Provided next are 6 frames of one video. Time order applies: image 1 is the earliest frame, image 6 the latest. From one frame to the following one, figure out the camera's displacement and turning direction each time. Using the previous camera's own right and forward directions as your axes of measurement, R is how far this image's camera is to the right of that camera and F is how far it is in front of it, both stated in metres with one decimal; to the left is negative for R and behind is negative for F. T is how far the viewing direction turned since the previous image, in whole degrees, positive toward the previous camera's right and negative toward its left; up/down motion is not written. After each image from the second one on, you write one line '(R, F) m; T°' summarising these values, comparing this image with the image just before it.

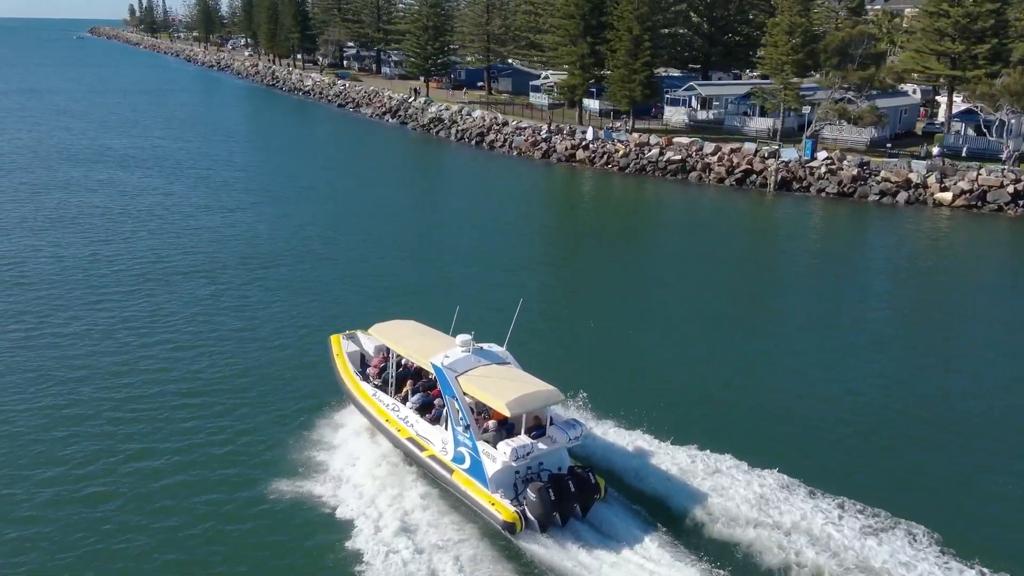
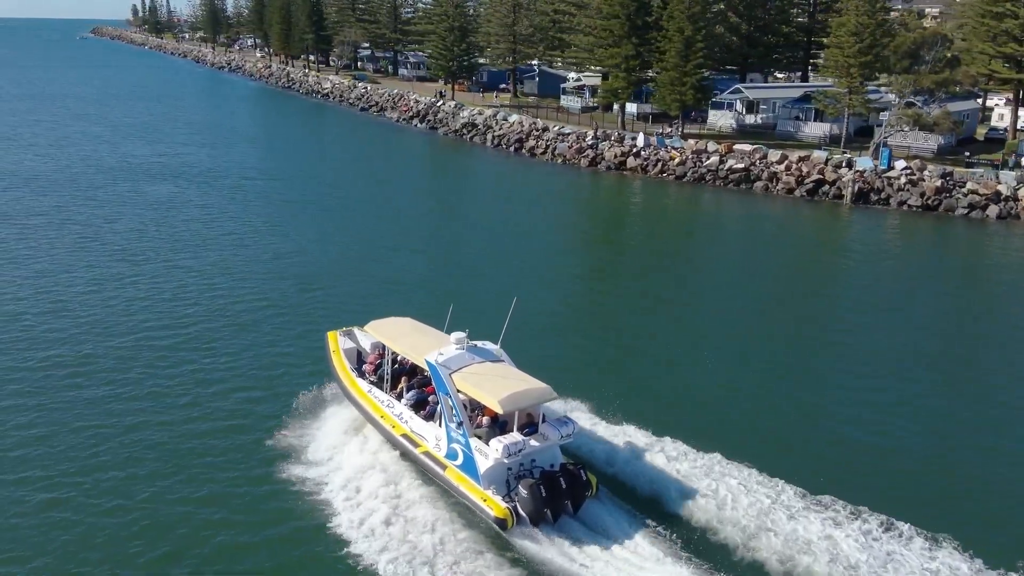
(-2.3, +2.8) m; 0°
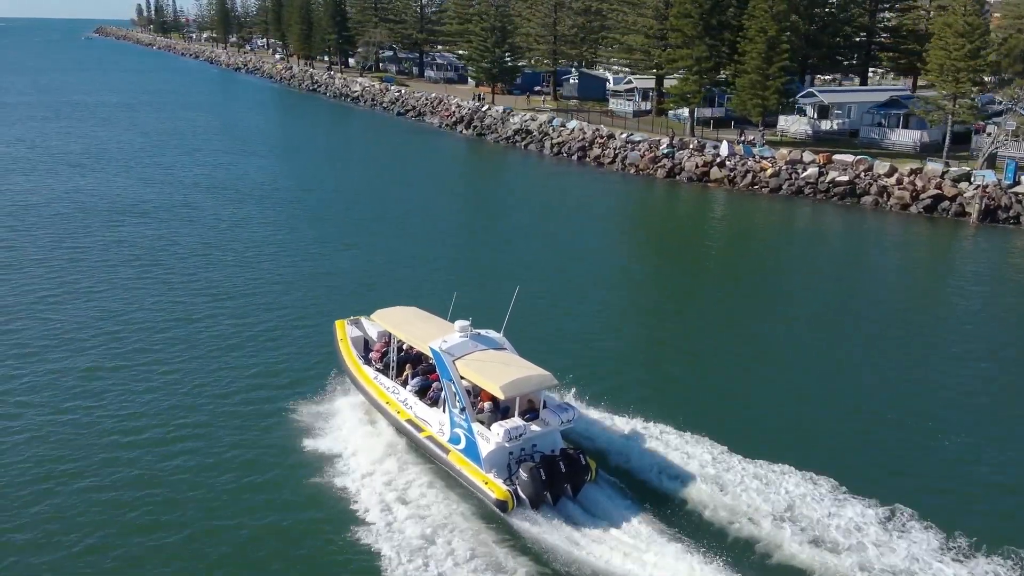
(-3.4, +3.6) m; 0°
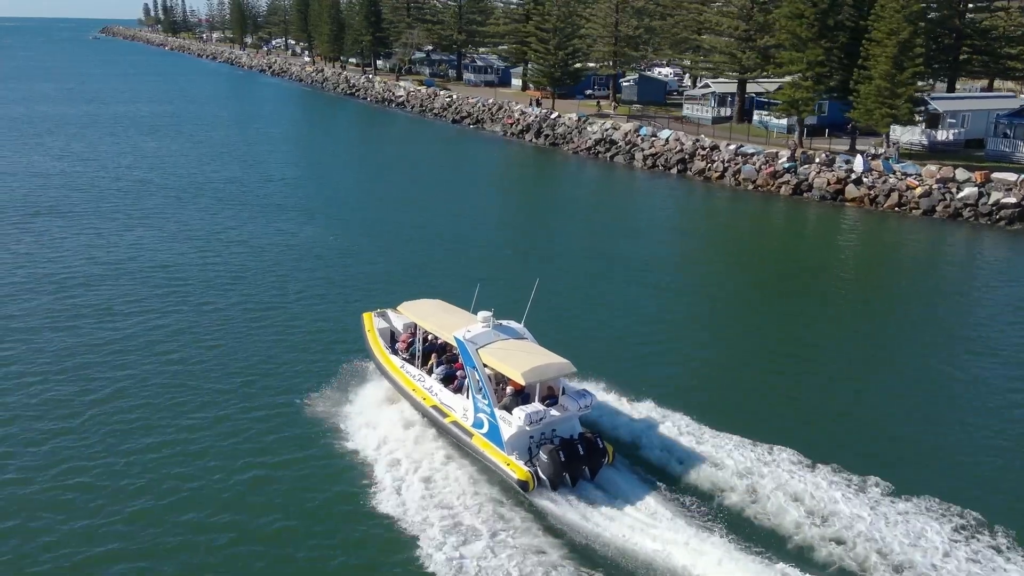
(-4.6, +4.3) m; 0°
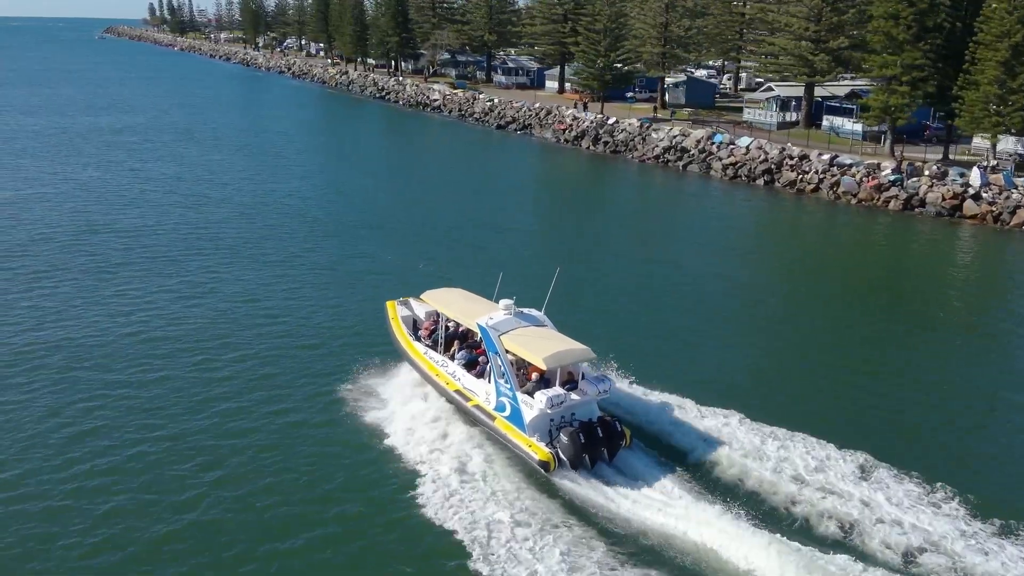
(-3.5, +3.0) m; 0°
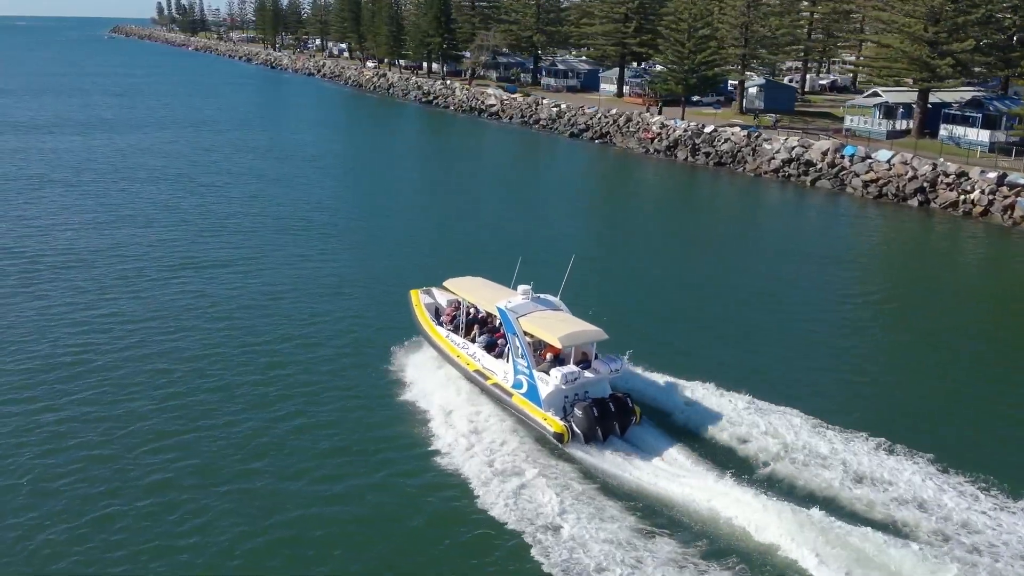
(-5.1, +4.5) m; 0°
